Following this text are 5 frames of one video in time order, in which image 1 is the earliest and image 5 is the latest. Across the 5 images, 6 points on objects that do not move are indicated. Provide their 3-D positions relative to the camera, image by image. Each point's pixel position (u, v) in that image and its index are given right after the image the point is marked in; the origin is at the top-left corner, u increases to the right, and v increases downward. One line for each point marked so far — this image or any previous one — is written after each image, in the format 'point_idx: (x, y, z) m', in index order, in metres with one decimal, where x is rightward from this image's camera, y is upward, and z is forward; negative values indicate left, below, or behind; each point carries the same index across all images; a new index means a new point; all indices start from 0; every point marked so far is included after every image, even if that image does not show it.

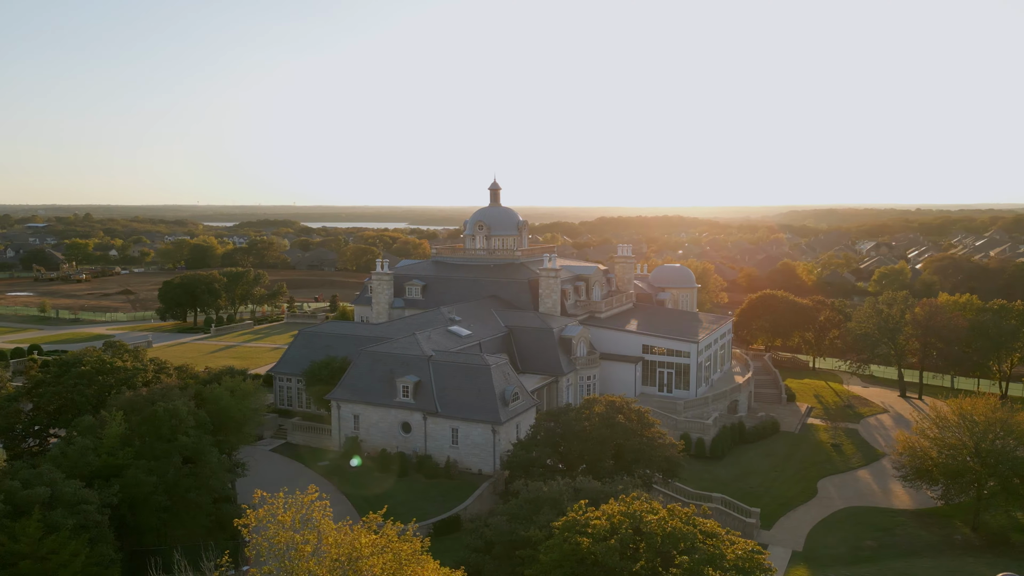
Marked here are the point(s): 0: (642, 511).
0: (+3.3, -5.5, +16.7) m
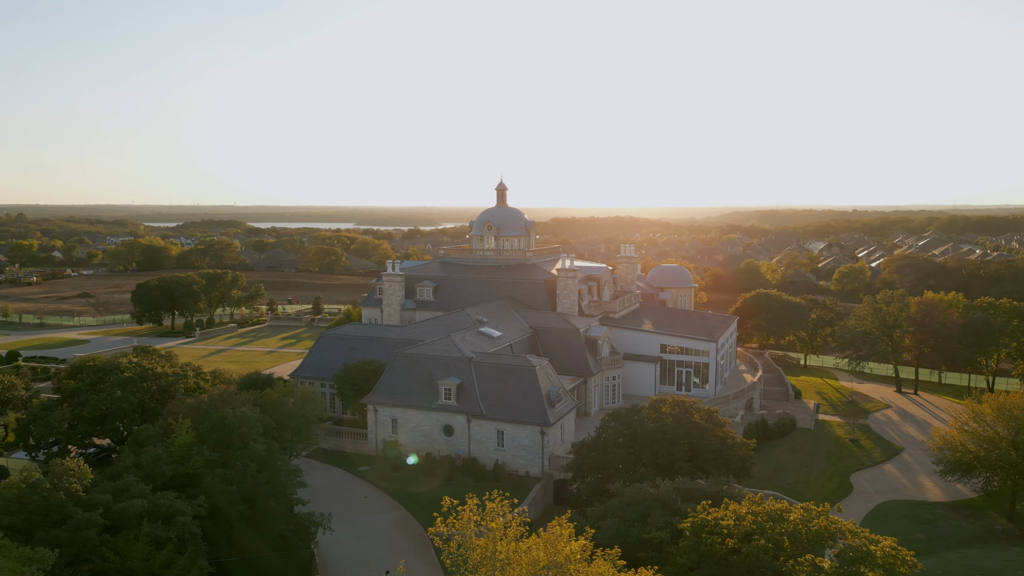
0: (+6.7, -5.5, +16.6) m
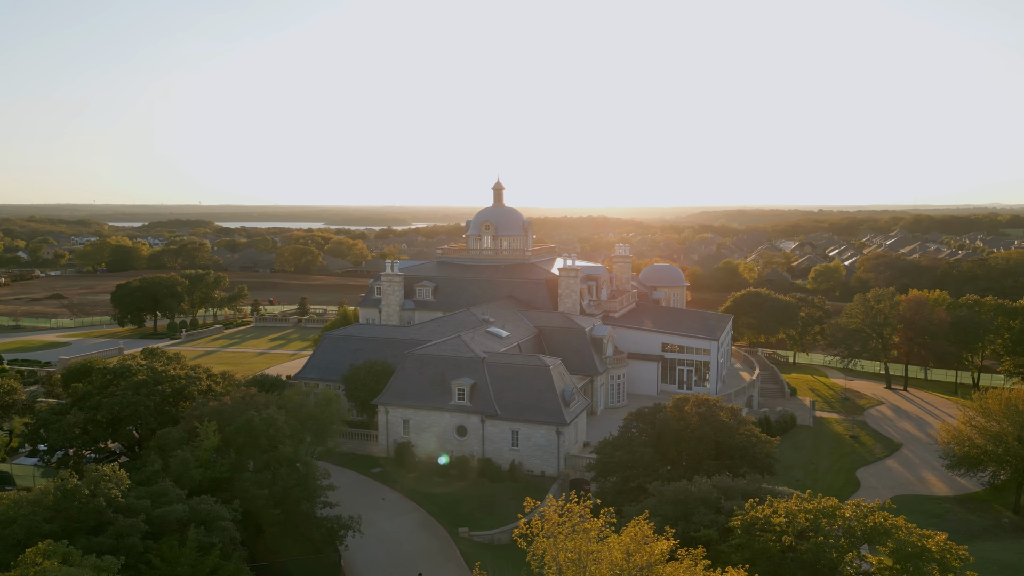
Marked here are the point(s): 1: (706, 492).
0: (+8.0, -5.4, +16.8) m
1: (+5.7, -6.1, +19.8) m
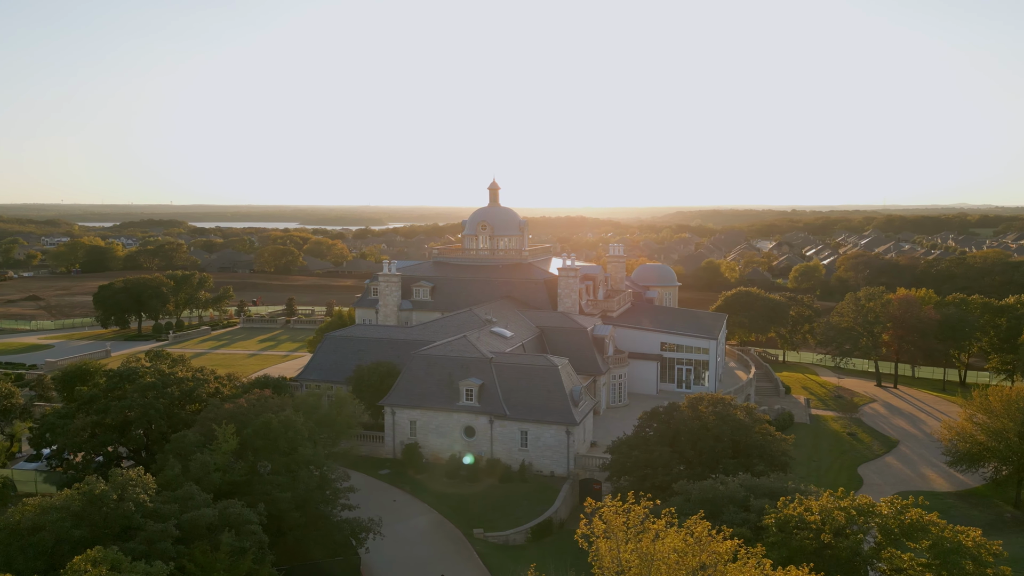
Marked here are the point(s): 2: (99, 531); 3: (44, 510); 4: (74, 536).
0: (+8.9, -5.4, +16.9) m
1: (+6.6, -6.0, +19.9) m
2: (-10.0, -5.9, +16.3) m
3: (-11.4, -5.4, +16.3) m
4: (-10.3, -5.9, +15.8) m
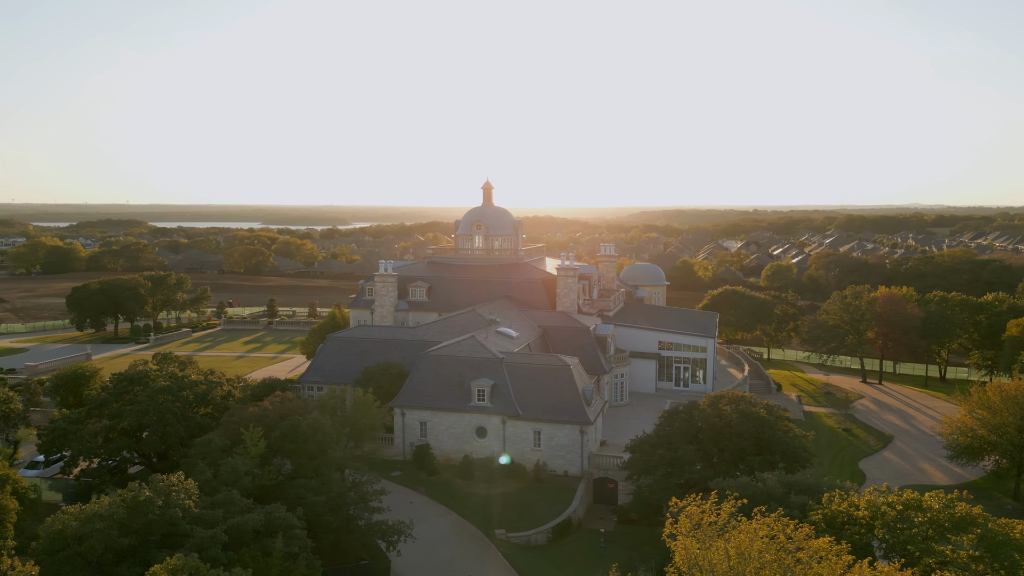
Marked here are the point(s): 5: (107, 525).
0: (+10.2, -5.4, +17.2) m
1: (+7.8, -6.0, +20.1) m
2: (-8.7, -5.9, +15.8) m
3: (-10.0, -5.4, +15.8) m
4: (-8.9, -5.9, +15.3) m
5: (-9.5, -5.5, +15.6) m
